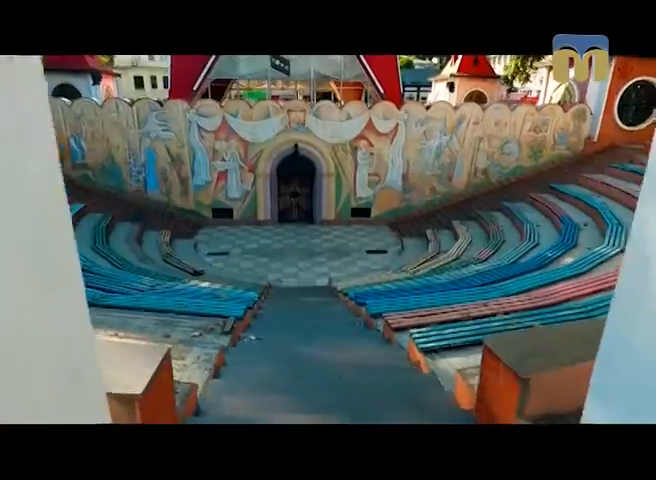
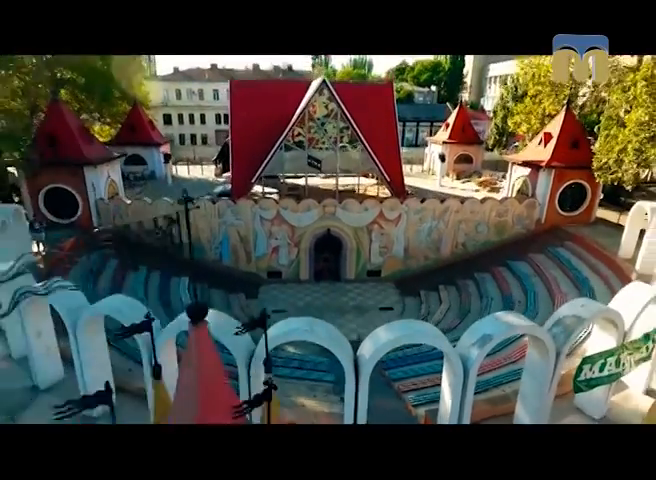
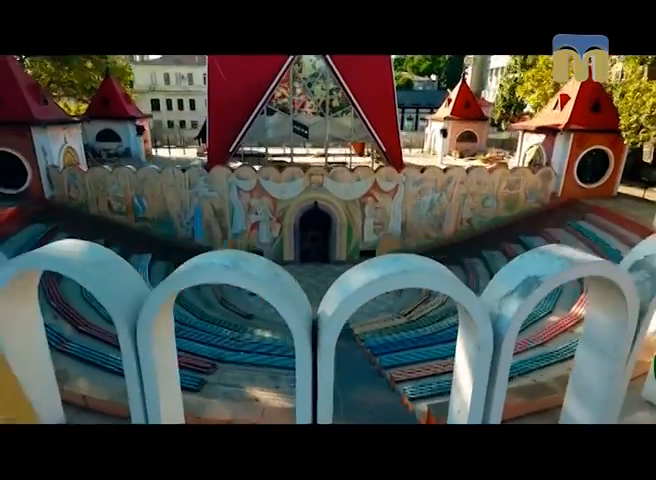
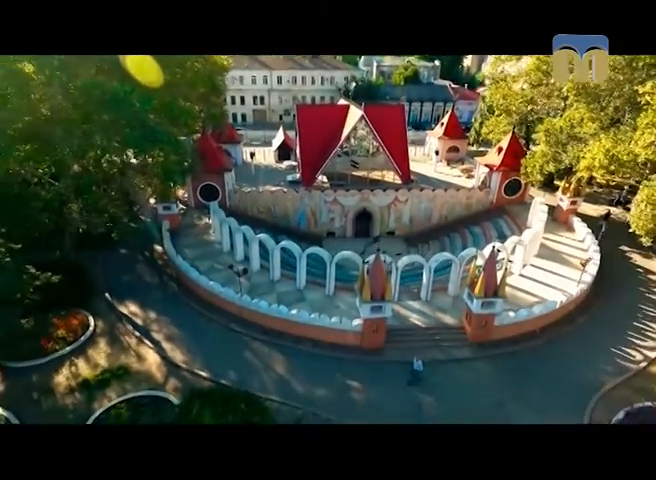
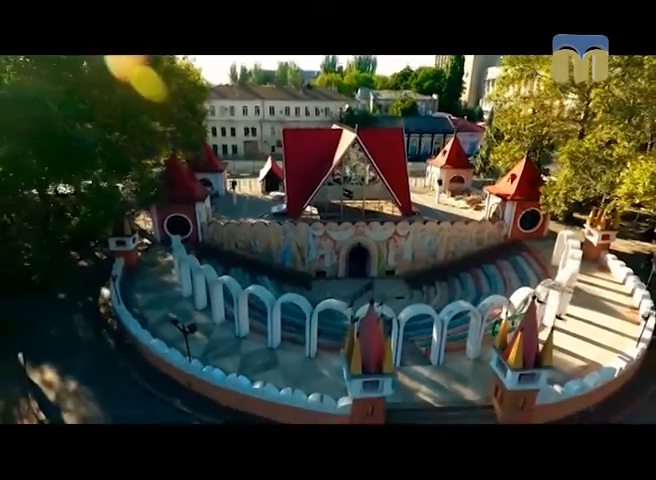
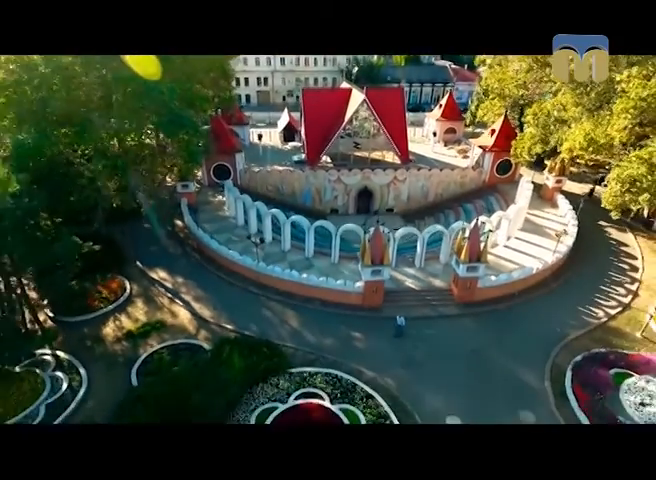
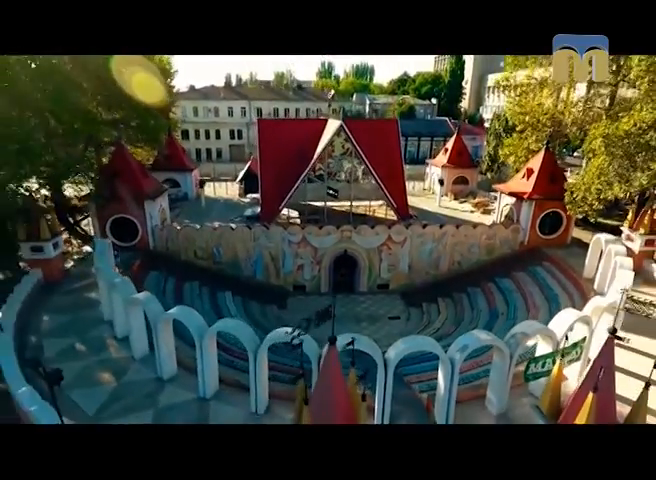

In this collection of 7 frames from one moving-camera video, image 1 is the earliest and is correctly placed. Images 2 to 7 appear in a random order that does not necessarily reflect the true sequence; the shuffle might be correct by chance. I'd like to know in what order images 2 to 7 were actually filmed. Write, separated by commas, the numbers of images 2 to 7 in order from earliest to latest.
3, 2, 7, 5, 4, 6
